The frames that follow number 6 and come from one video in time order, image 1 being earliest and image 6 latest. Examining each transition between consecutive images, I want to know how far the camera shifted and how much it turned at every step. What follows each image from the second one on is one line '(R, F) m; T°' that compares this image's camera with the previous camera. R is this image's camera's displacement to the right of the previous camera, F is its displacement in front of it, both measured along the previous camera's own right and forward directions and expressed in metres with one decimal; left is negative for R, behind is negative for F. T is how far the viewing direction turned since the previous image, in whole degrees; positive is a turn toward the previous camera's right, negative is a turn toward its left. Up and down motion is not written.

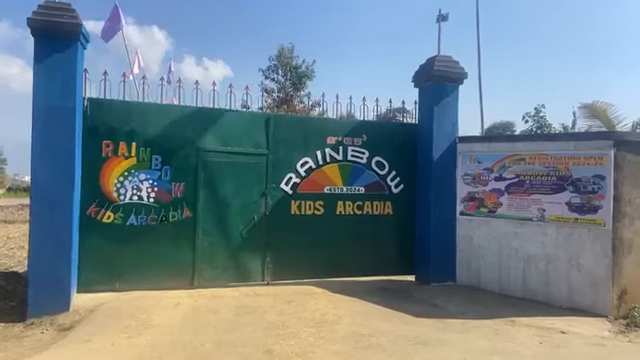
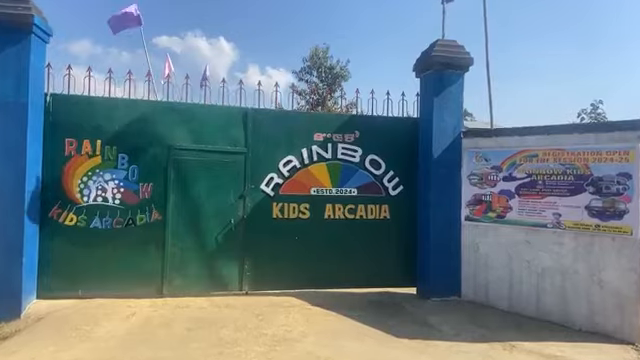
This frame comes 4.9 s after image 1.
(+1.1, +0.8) m; -7°
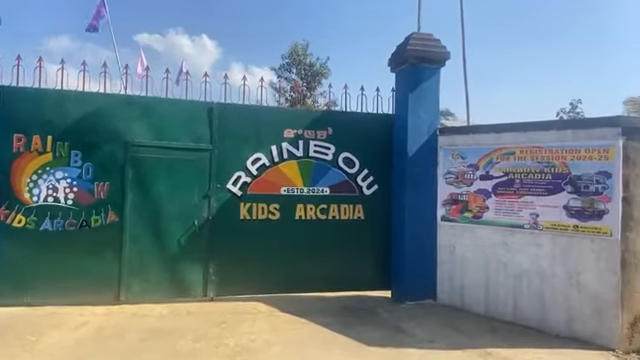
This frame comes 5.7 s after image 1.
(+0.2, +0.3) m; +2°
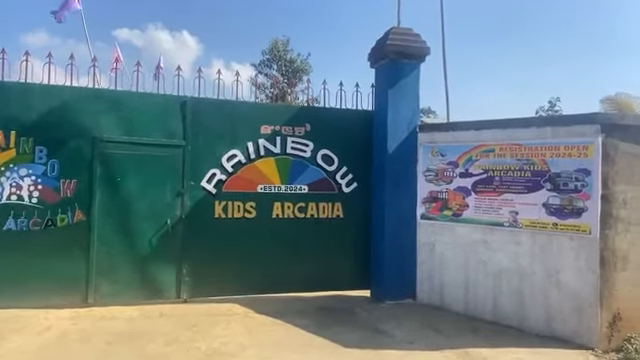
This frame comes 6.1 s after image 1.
(+0.1, +0.2) m; +2°
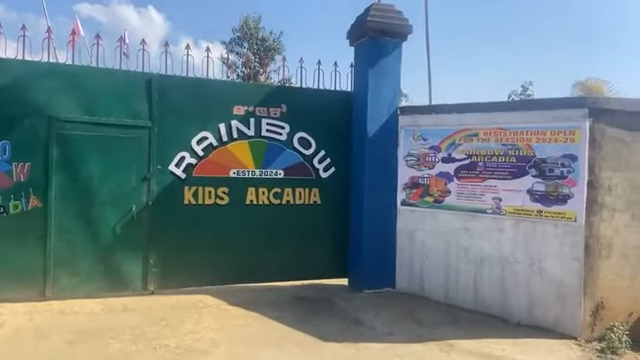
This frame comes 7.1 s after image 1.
(-0.1, +0.3) m; +3°
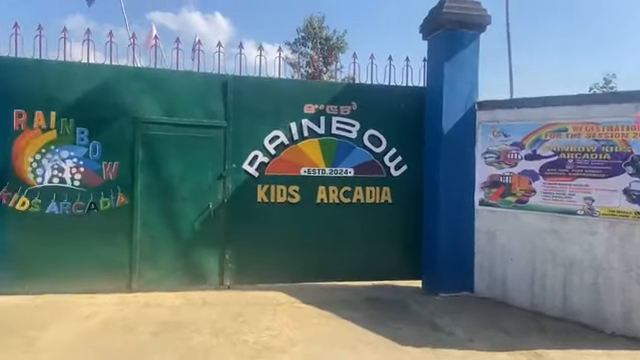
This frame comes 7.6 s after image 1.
(-0.2, +0.1) m; -7°
